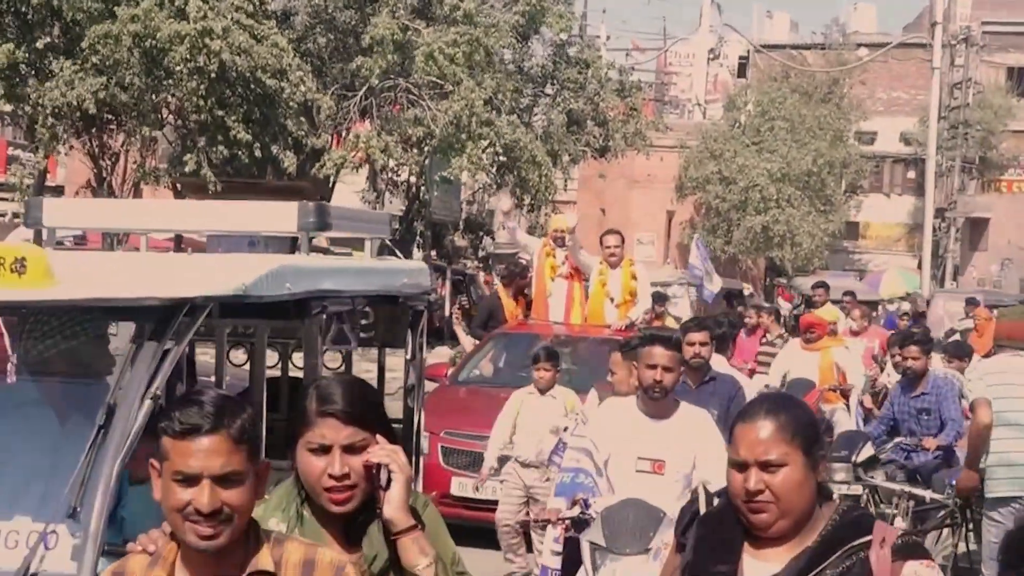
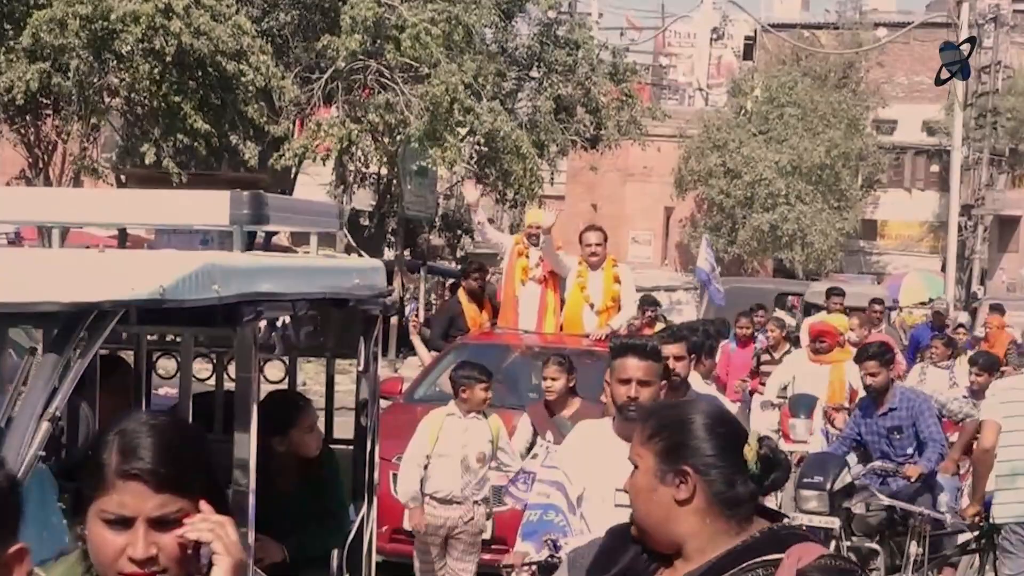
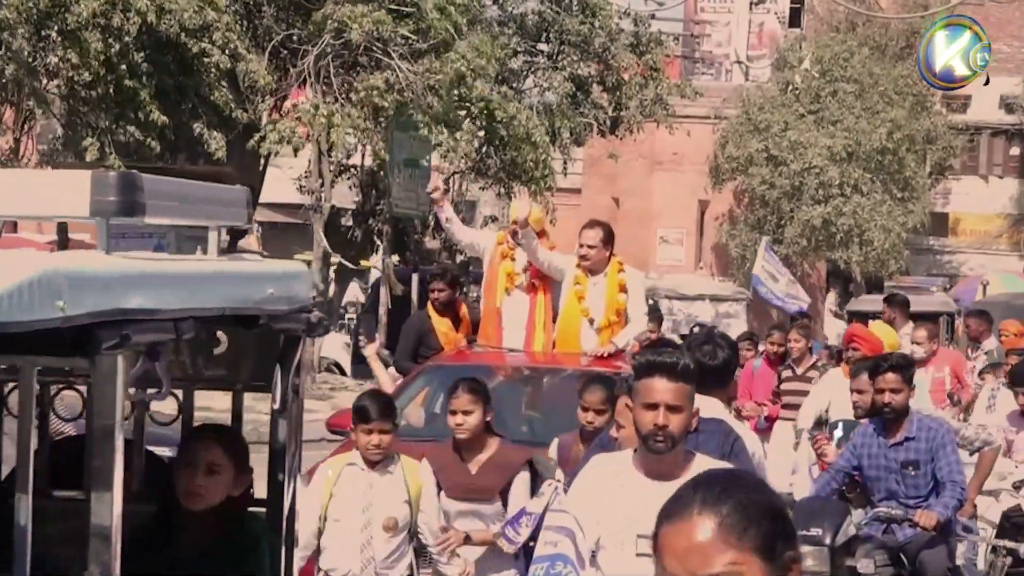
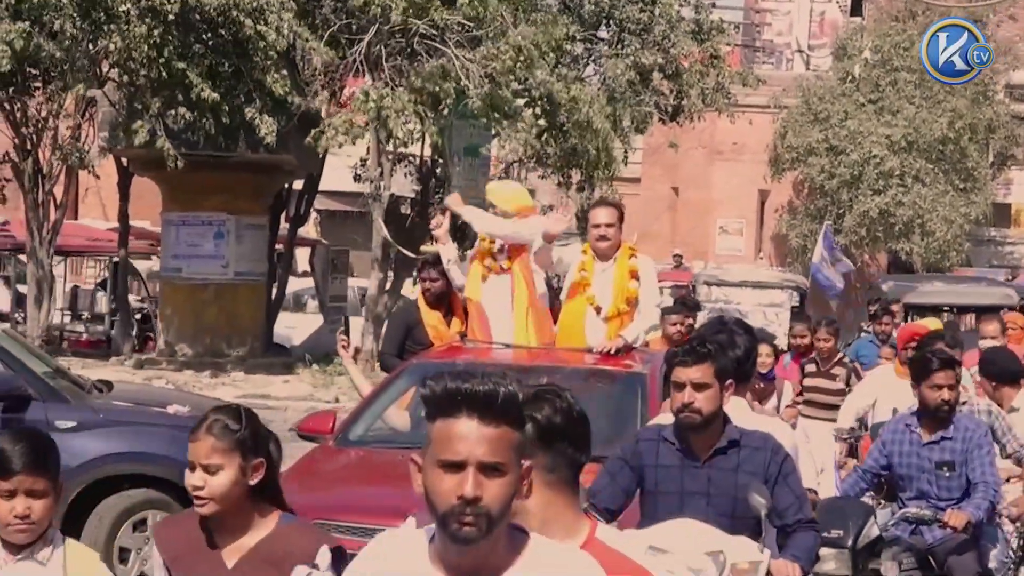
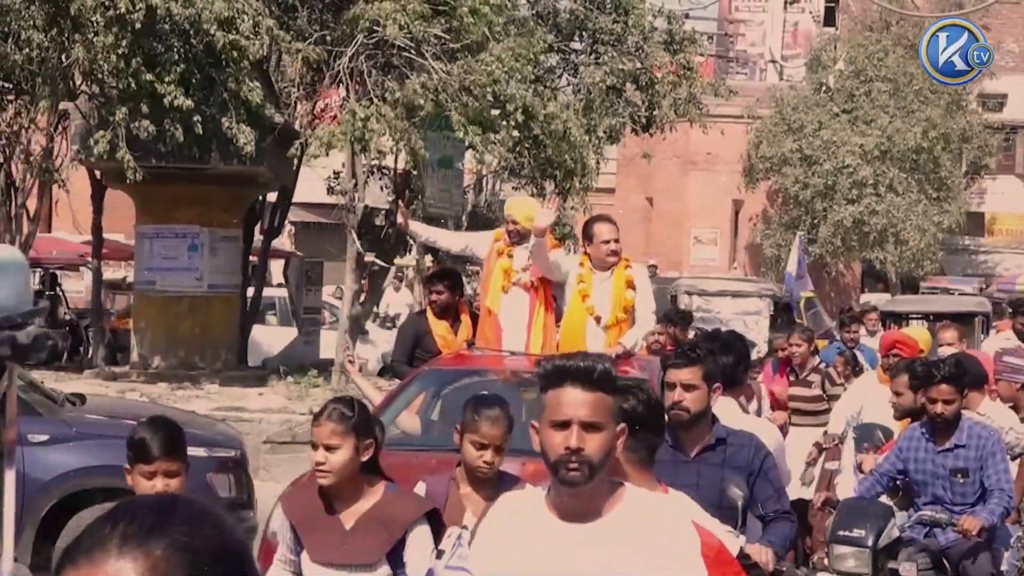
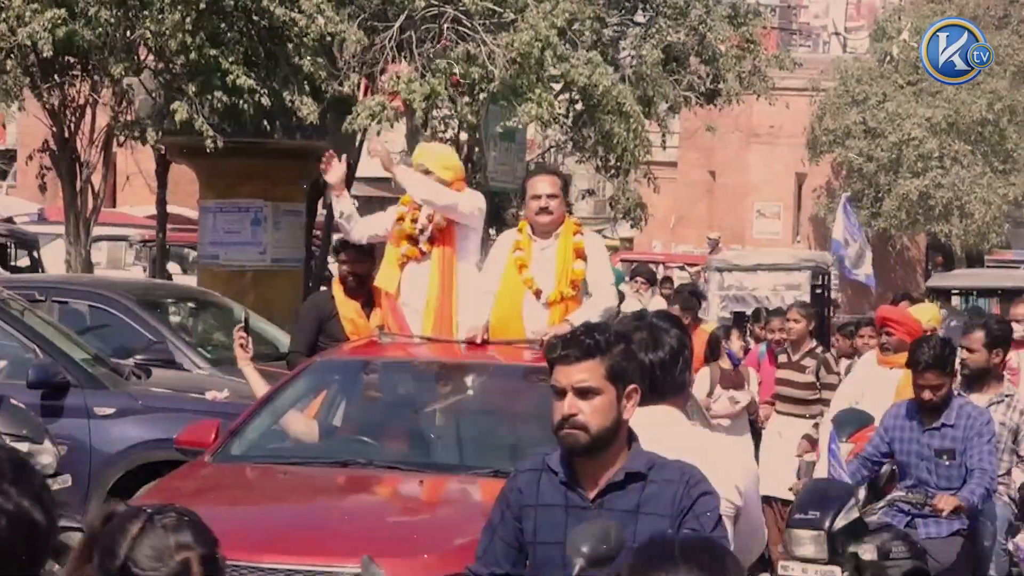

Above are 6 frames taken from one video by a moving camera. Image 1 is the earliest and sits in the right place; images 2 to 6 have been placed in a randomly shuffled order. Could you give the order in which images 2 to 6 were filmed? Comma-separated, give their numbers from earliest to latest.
2, 3, 5, 4, 6
